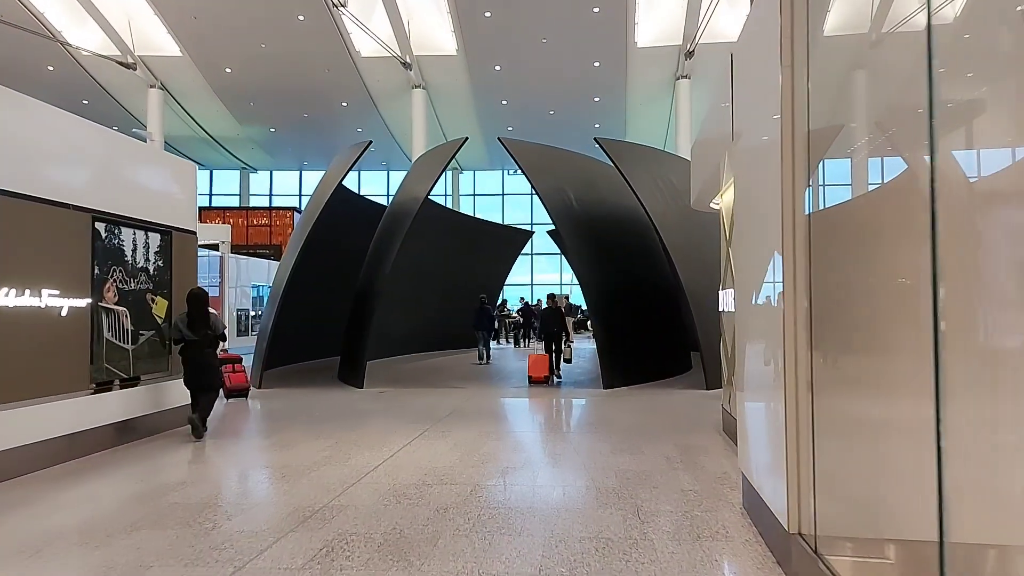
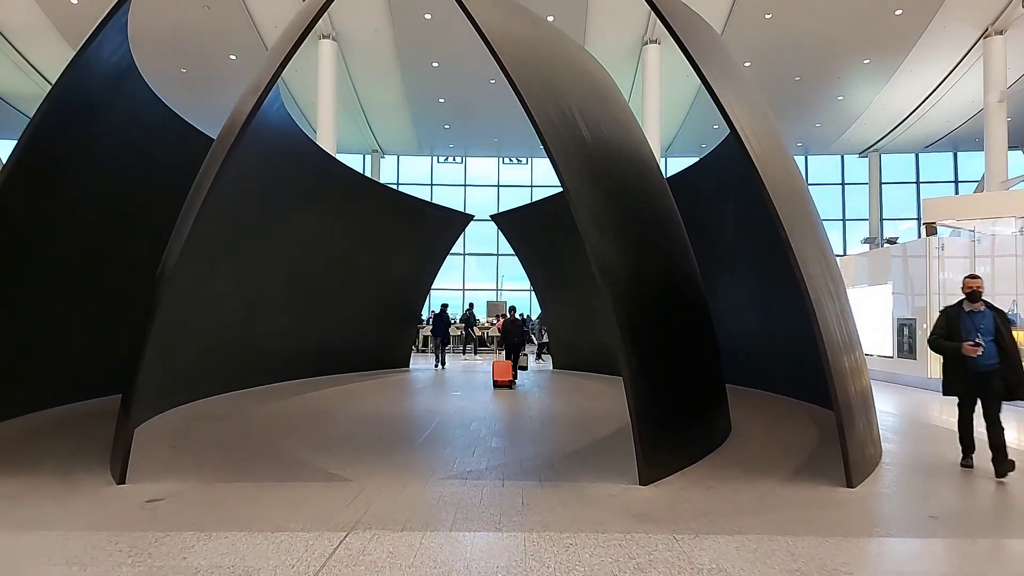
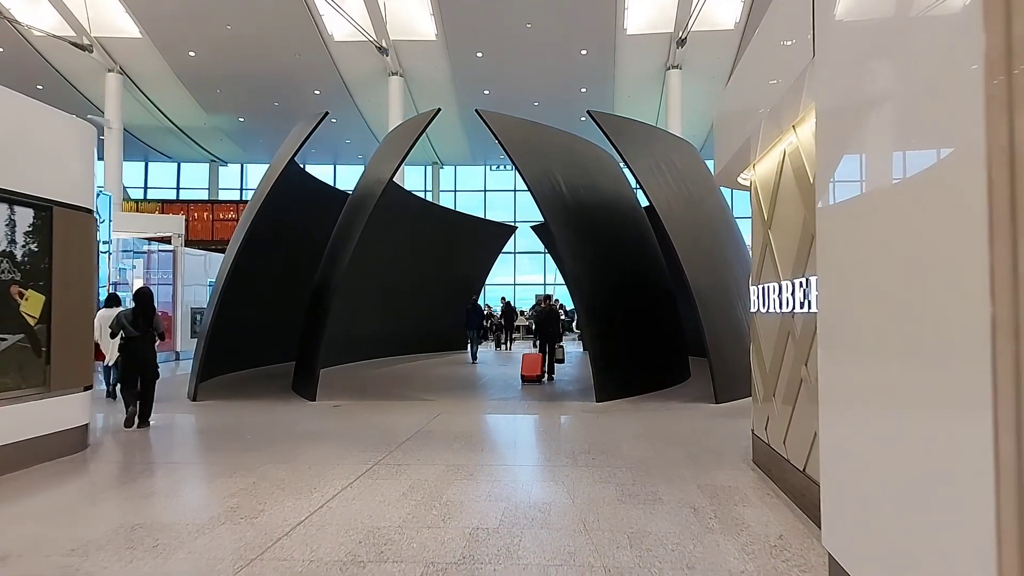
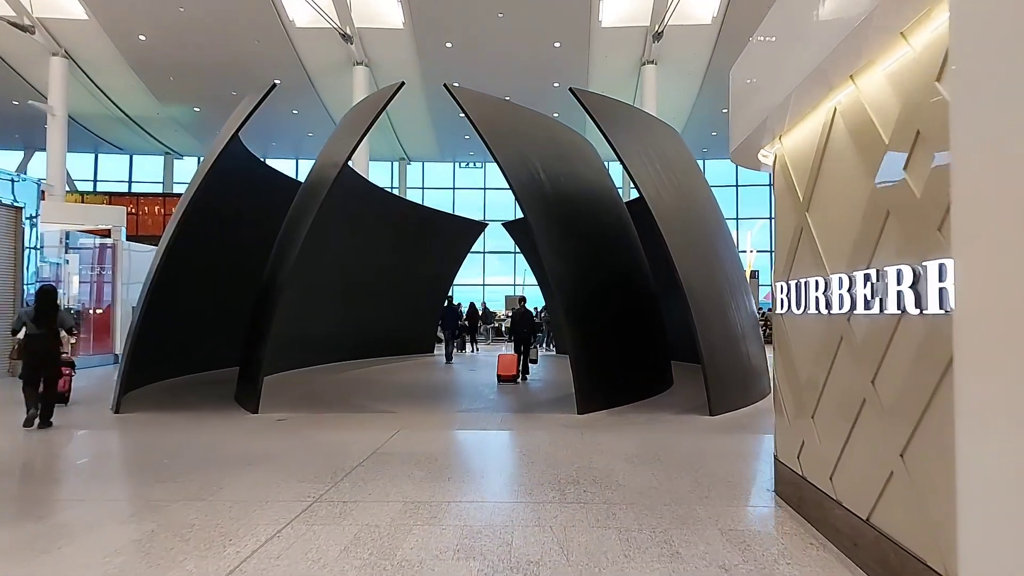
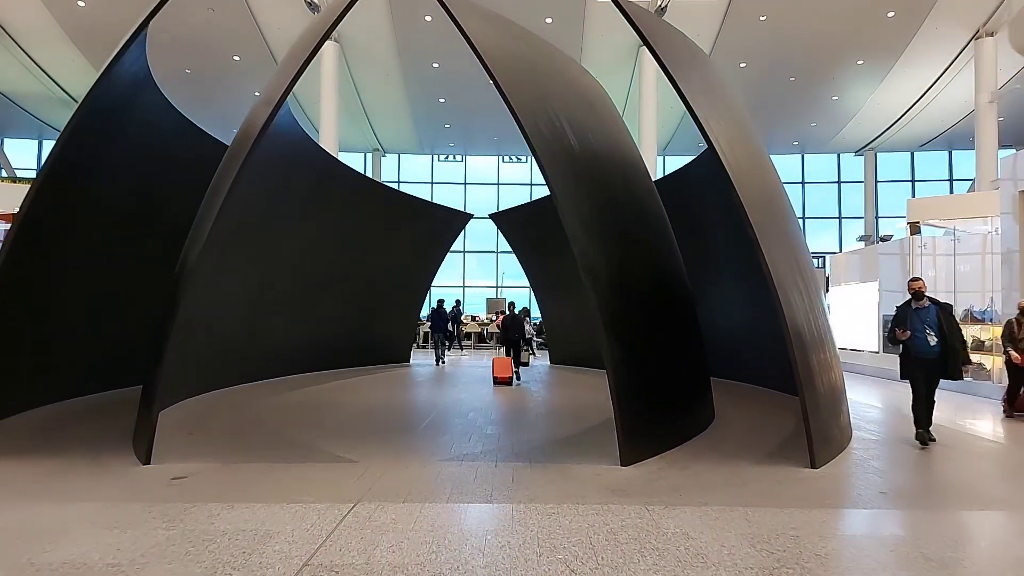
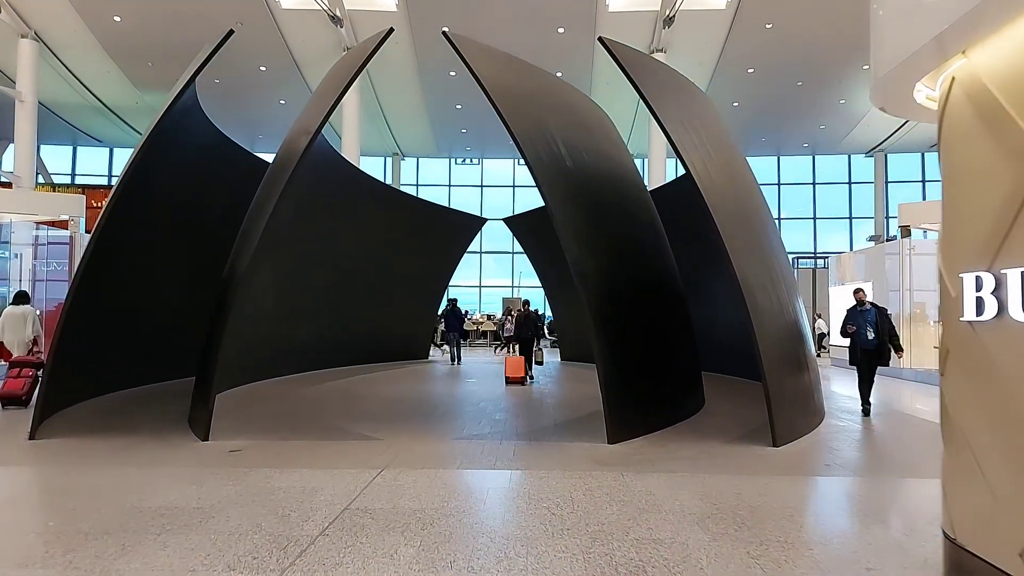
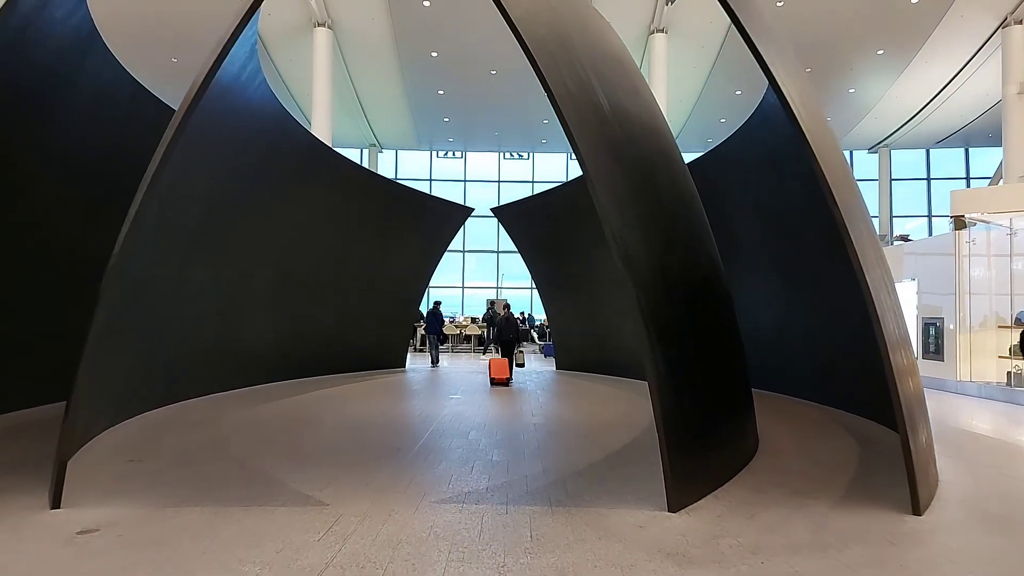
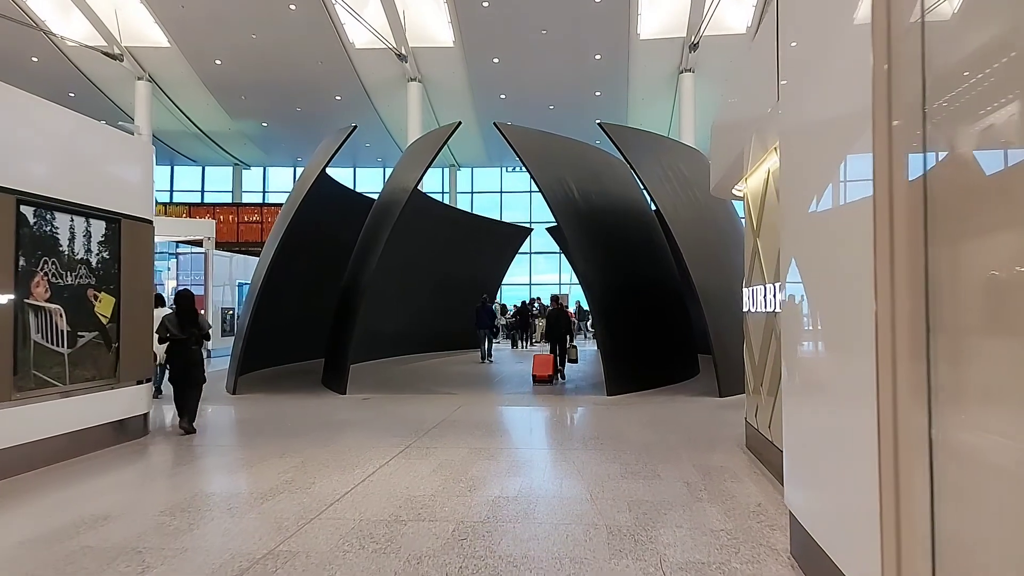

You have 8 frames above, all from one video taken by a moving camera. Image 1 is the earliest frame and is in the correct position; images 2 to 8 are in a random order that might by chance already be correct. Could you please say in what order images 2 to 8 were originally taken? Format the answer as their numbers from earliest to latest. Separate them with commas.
8, 3, 4, 6, 5, 2, 7
